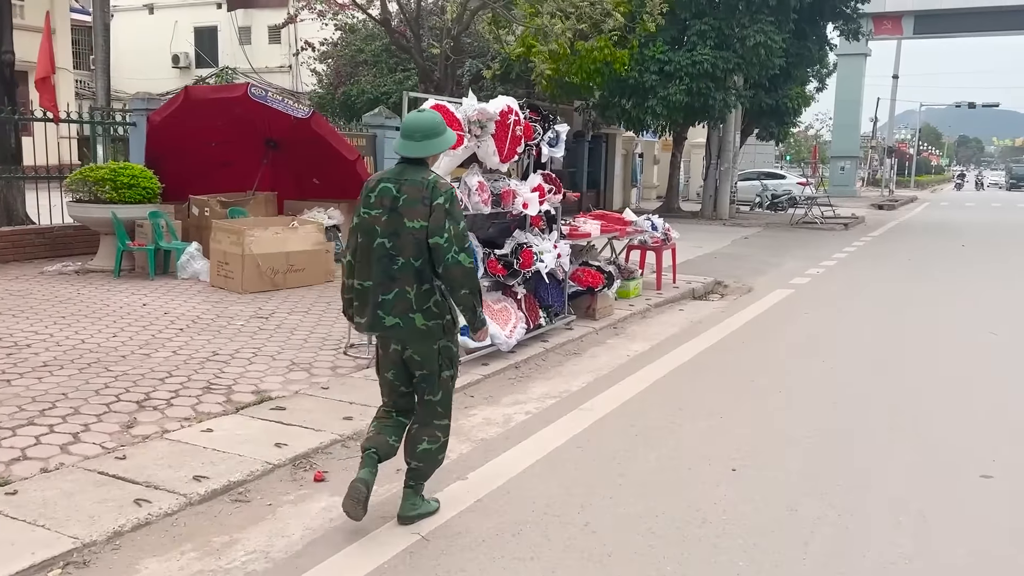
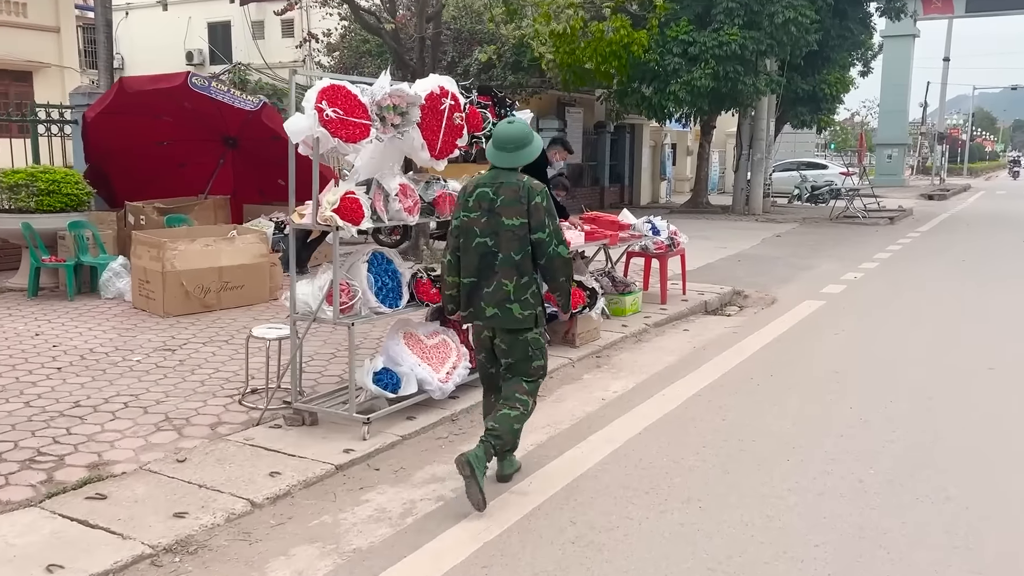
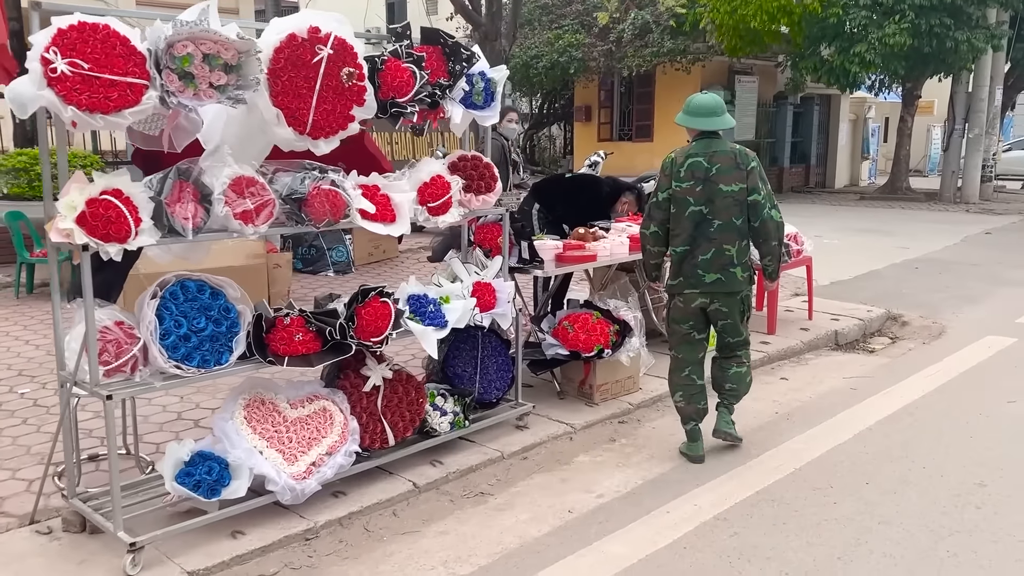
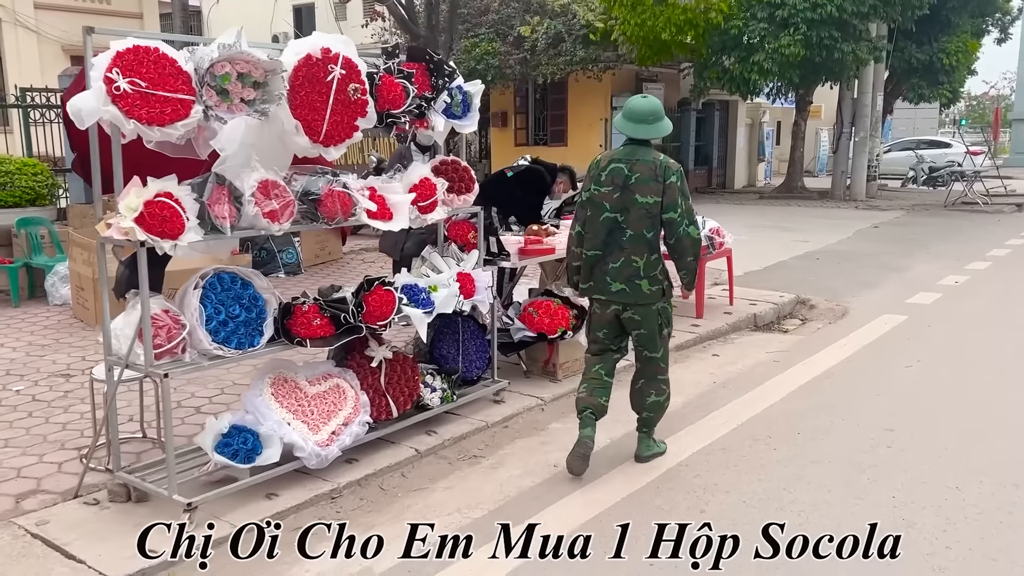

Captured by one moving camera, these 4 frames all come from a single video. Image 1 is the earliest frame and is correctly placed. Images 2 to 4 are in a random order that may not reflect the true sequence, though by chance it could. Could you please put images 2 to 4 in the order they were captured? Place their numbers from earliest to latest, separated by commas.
2, 4, 3
